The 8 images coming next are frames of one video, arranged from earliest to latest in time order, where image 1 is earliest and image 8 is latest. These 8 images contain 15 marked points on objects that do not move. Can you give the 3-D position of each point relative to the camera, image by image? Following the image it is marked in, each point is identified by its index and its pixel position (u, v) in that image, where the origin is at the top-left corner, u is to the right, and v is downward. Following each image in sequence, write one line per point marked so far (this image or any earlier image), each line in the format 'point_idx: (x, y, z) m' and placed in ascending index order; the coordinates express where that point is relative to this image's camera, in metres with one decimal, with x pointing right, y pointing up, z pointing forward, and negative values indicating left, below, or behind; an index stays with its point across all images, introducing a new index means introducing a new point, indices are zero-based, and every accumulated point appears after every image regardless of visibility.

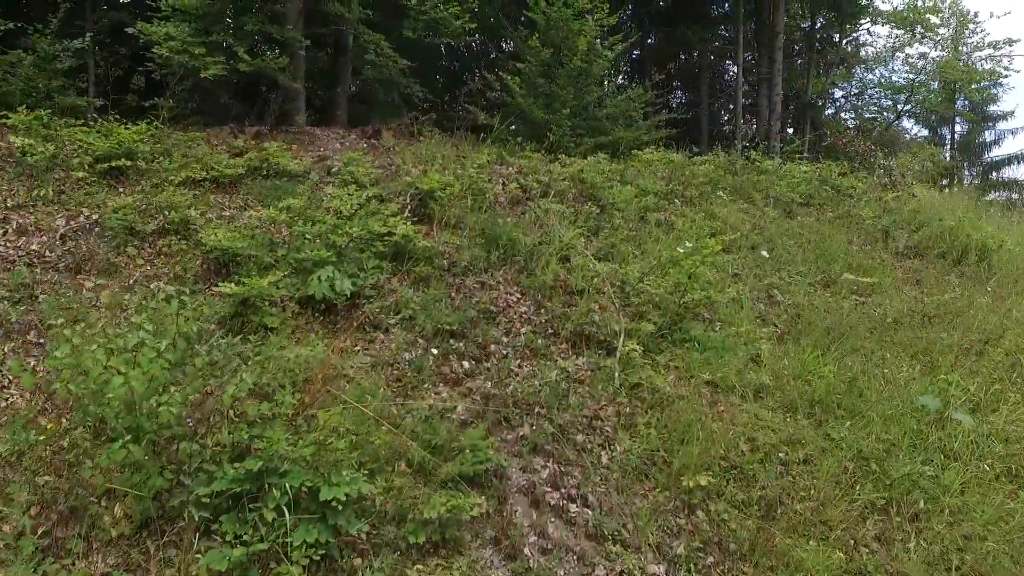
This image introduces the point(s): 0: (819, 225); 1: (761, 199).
0: (+4.1, +0.8, +8.3) m
1: (+3.5, +1.2, +8.8) m
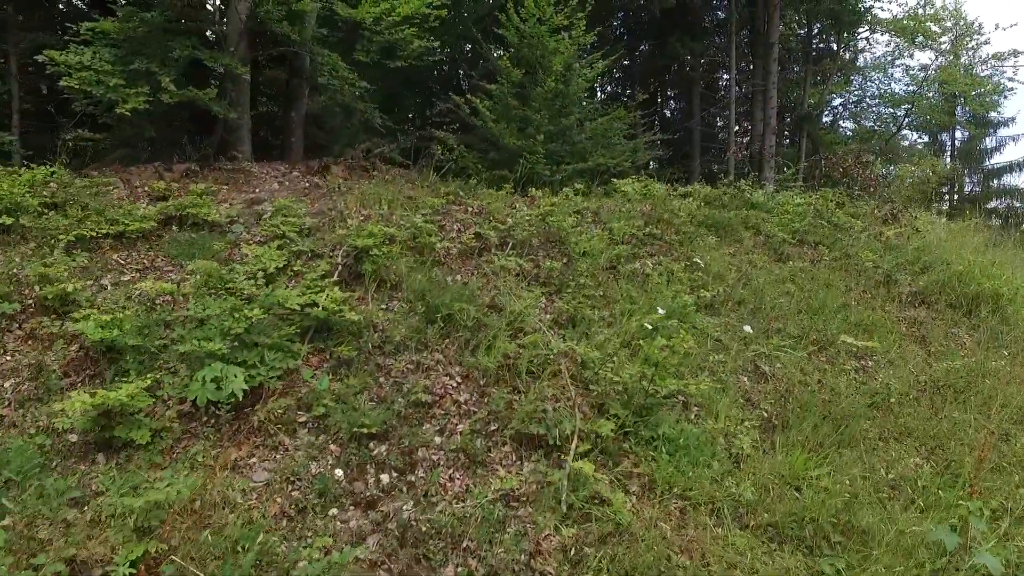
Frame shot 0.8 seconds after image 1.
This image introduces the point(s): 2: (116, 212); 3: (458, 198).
0: (+3.6, +0.2, +7.5) m
1: (+3.0, +0.6, +8.0) m
2: (-3.7, +0.7, +5.8) m
3: (-0.6, +1.1, +7.4) m
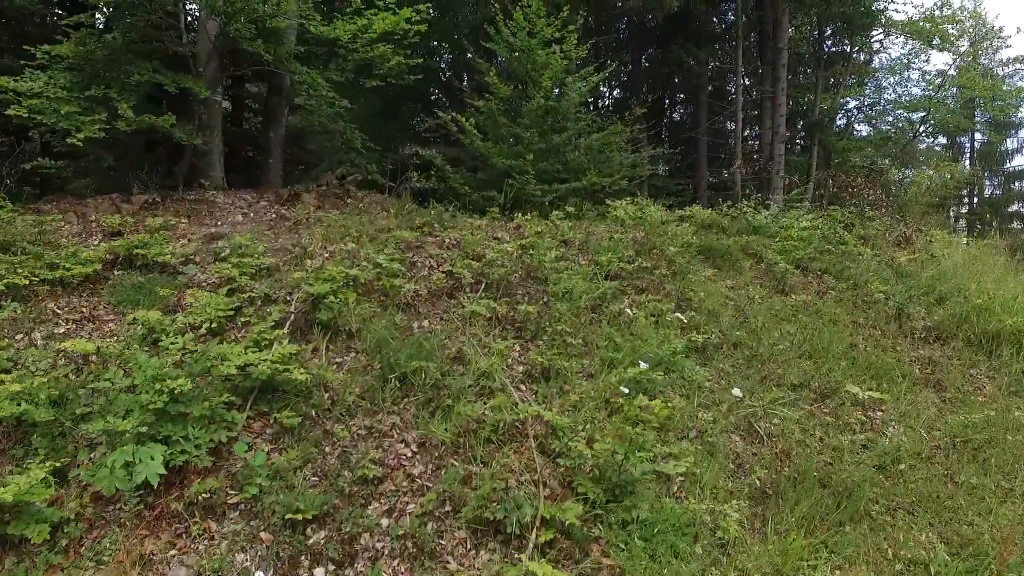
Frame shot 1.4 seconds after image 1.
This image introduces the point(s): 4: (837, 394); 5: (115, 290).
0: (+3.4, -0.2, +6.9) m
1: (+2.8, +0.2, +7.5) m
2: (-4.0, +0.3, +5.4) m
3: (-0.9, +0.7, +7.0) m
4: (+2.9, -0.9, +5.6) m
5: (-3.3, 0.0, +5.2) m
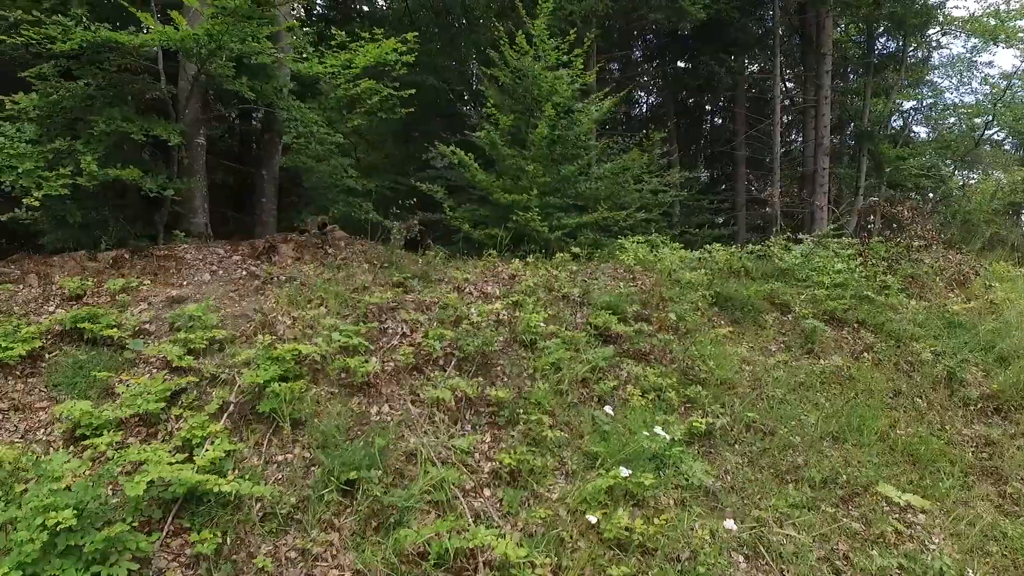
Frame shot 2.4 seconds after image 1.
0: (+3.3, -0.8, +6.0) m
1: (+2.7, -0.4, +6.6) m
2: (-4.2, -0.3, +5.1) m
3: (-1.0, 0.0, +6.4) m
4: (+2.7, -1.5, +4.7) m
5: (-3.6, -0.6, +4.8) m
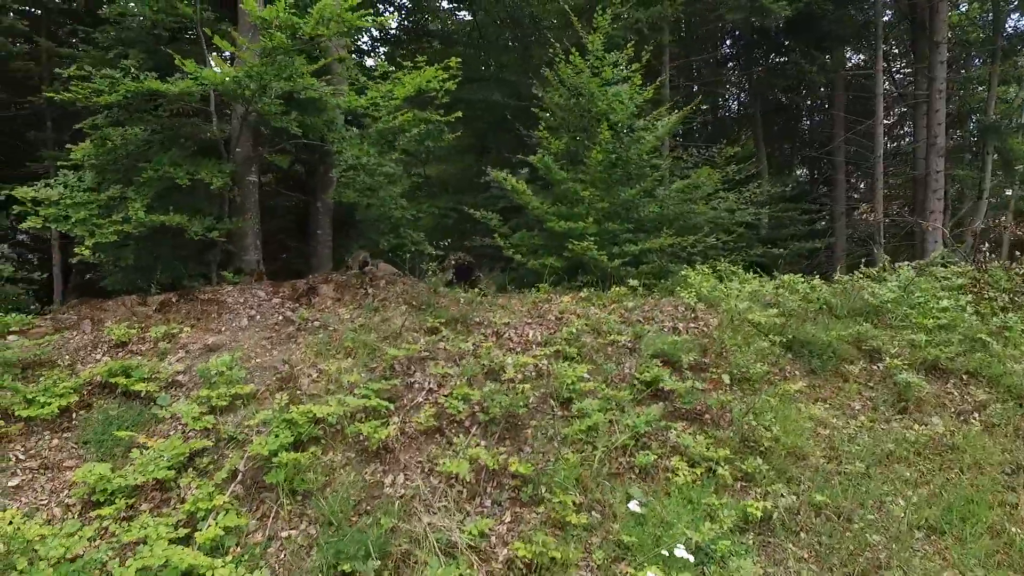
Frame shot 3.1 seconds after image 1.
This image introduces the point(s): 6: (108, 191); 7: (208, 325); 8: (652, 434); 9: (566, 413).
0: (+3.6, -1.2, +5.0) m
1: (+3.1, -0.8, +5.7) m
2: (-3.9, -0.8, +5.2) m
3: (-0.6, -0.4, +6.0) m
4: (+2.8, -2.0, +3.8) m
5: (-3.4, -1.1, +4.9) m
6: (-4.2, +1.0, +6.4) m
7: (-3.0, -0.4, +6.1) m
8: (+1.1, -1.1, +4.8) m
9: (+0.4, -1.0, +5.0) m
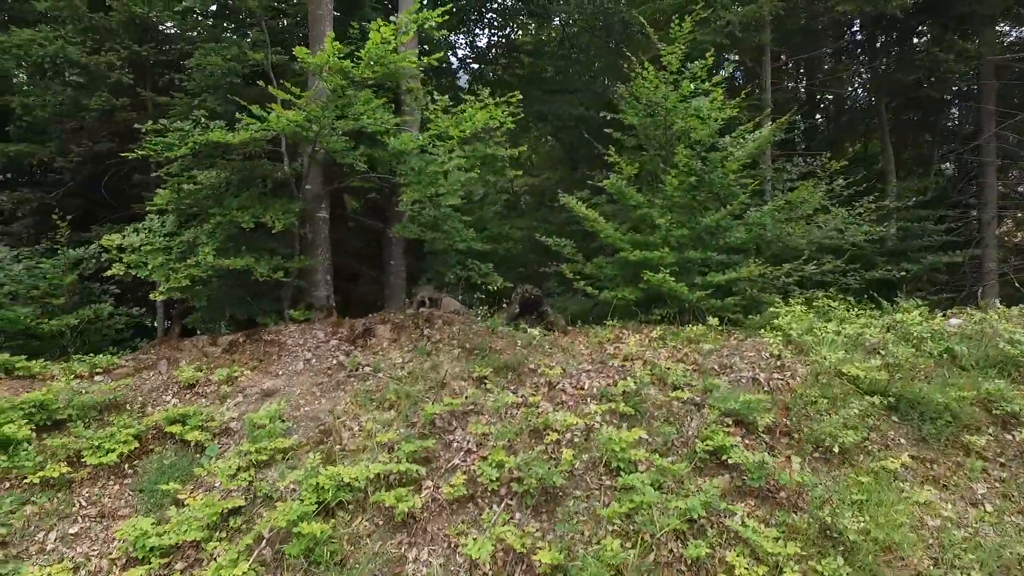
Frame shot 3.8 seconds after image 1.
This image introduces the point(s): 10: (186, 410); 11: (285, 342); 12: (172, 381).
0: (+3.8, -1.6, +3.9) m
1: (+3.5, -1.2, +4.7) m
2: (-3.5, -1.2, +5.5) m
3: (-0.1, -0.8, +5.7) m
4: (+2.9, -2.4, +2.9) m
5: (-3.0, -1.5, +5.1) m
6: (-3.5, +0.6, +6.7) m
7: (-2.5, -0.8, +6.2) m
8: (+1.4, -1.5, +4.2) m
9: (+0.7, -1.4, +4.5) m
10: (-2.9, -1.1, +5.6) m
11: (-2.4, -0.6, +6.5) m
12: (-3.4, -0.9, +6.2) m
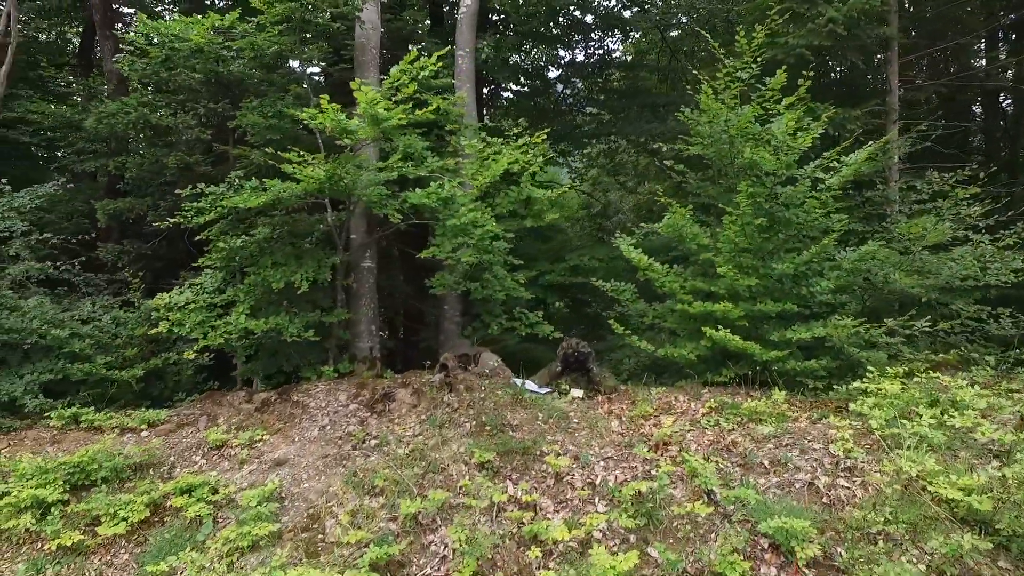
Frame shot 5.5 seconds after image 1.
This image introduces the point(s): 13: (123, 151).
0: (+3.4, -2.2, +2.5) m
1: (+3.2, -1.8, +3.2) m
2: (-3.4, -1.8, +5.7) m
3: (0.0, -1.4, +5.1) m
4: (+2.2, -3.0, +1.7) m
5: (-3.0, -2.1, +5.1) m
6: (-3.2, -0.1, +6.9) m
7: (-2.2, -1.4, +6.1) m
8: (+1.0, -2.1, +3.3) m
9: (+0.5, -2.0, +3.7) m
10: (-2.8, -1.7, +5.7) m
11: (-2.1, -1.2, +6.4) m
12: (-3.1, -1.5, +6.4) m
13: (-5.9, +2.1, +9.4) m
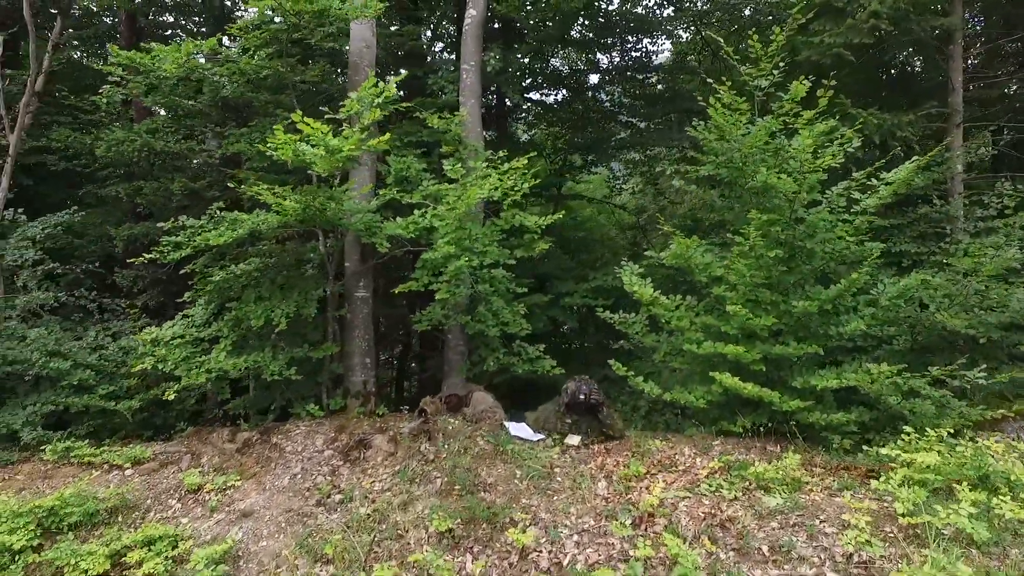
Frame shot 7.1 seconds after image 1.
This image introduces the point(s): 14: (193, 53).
0: (+2.8, -2.5, +1.6) m
1: (+2.8, -2.1, +2.4) m
2: (-3.6, -2.2, +5.5) m
3: (-0.3, -1.8, +4.5) m
4: (+1.6, -3.3, +0.9) m
5: (-3.3, -2.5, +4.9) m
6: (-3.2, -0.4, +6.7) m
7: (-2.4, -1.8, +5.8) m
8: (+0.6, -2.5, +2.7) m
9: (+0.1, -2.4, +3.1) m
10: (-3.0, -2.1, +5.4) m
11: (-2.2, -1.5, +6.1) m
12: (-3.3, -1.9, +6.2) m
13: (-5.7, +1.7, +9.5) m
14: (-3.7, +2.7, +7.2) m
